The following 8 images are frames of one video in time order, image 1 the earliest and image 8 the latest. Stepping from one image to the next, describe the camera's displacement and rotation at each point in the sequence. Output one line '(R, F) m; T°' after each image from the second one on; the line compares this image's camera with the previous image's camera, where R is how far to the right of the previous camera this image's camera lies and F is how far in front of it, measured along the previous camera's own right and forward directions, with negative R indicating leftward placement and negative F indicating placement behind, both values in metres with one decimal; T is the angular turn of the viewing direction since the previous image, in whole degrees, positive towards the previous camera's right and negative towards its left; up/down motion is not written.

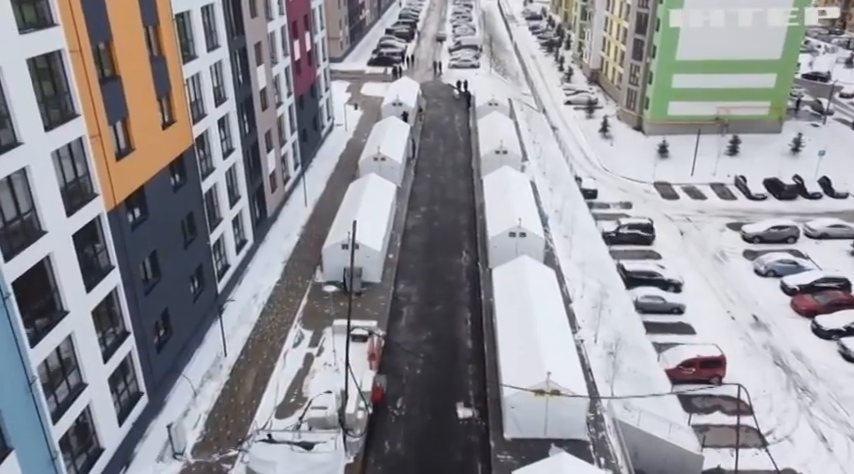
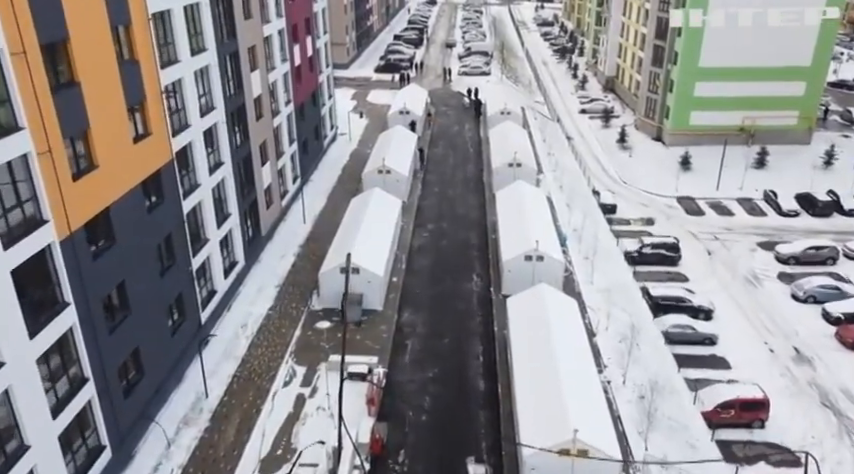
(0.0, +3.1) m; -1°
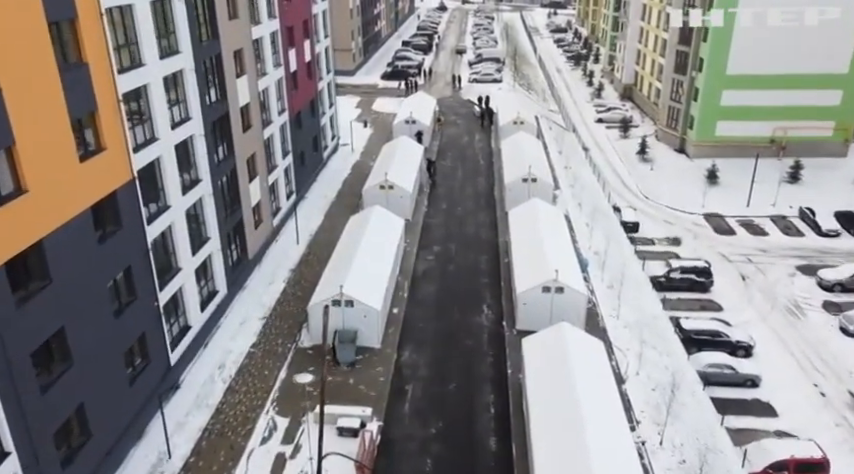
(+0.2, +3.6) m; -1°
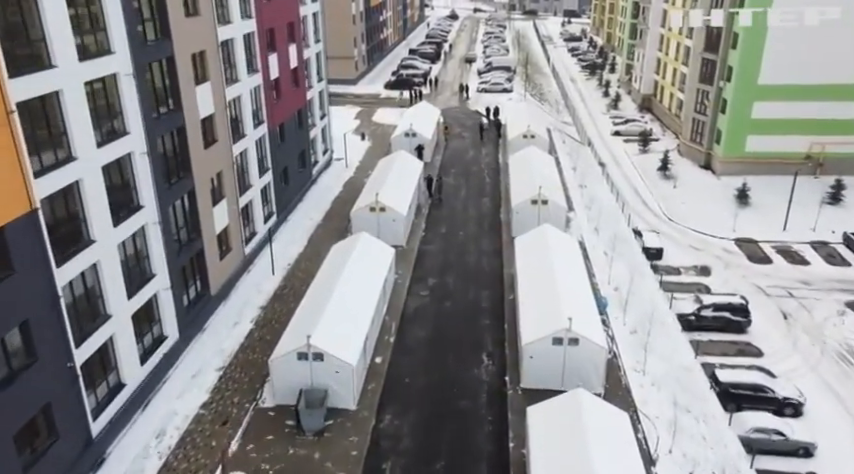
(+0.8, +4.6) m; -1°
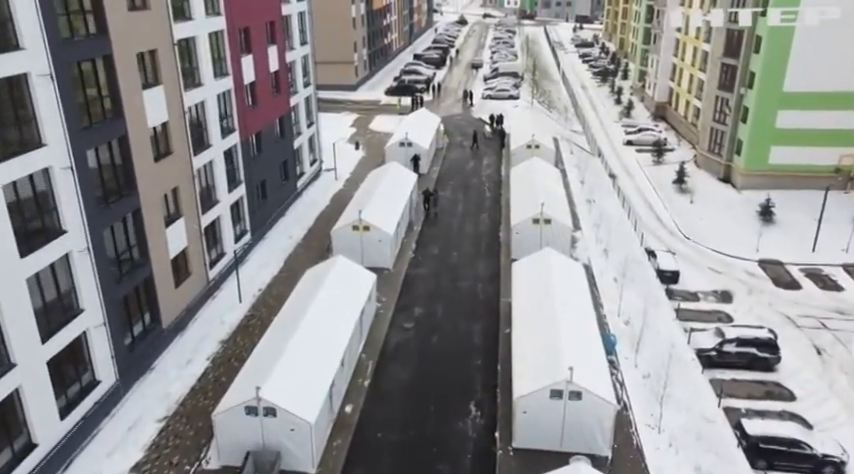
(+1.0, +3.5) m; -1°
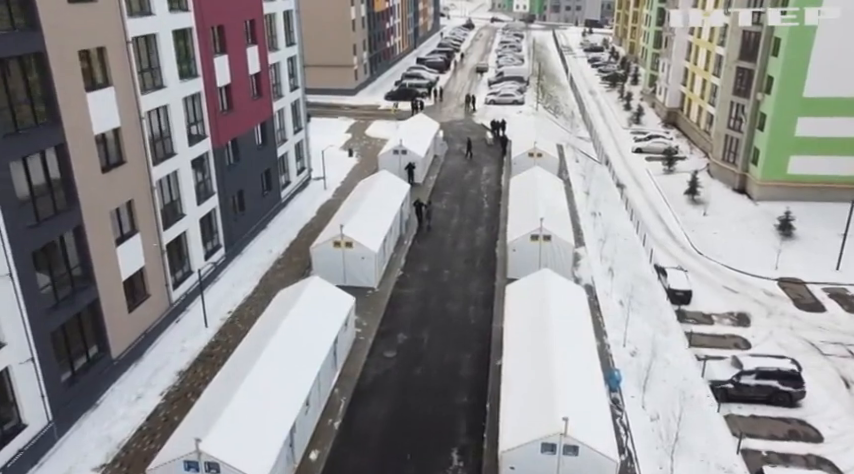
(+0.9, +2.6) m; -1°
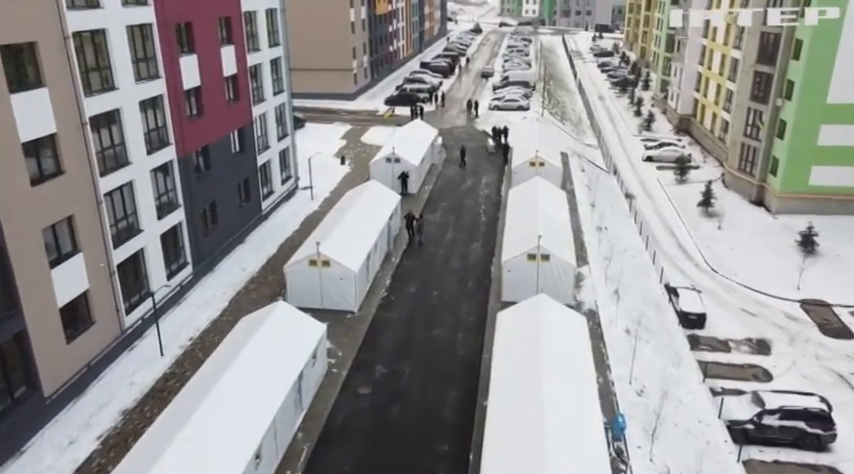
(+0.9, +2.7) m; -1°
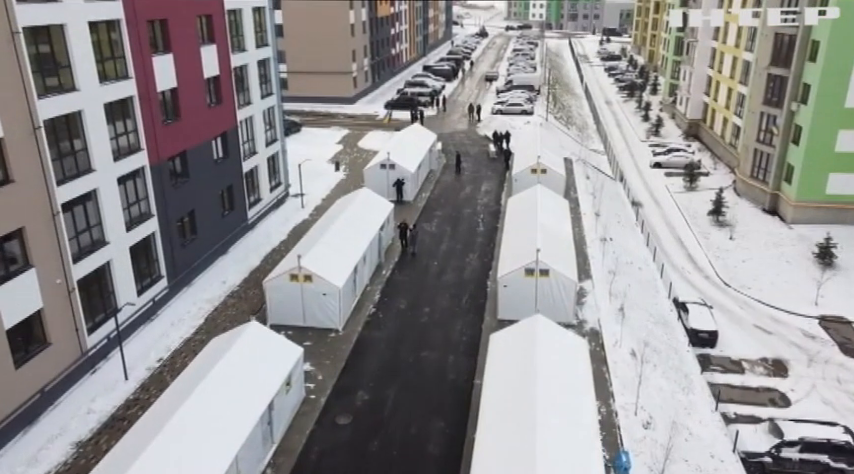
(+0.6, +1.8) m; -1°
